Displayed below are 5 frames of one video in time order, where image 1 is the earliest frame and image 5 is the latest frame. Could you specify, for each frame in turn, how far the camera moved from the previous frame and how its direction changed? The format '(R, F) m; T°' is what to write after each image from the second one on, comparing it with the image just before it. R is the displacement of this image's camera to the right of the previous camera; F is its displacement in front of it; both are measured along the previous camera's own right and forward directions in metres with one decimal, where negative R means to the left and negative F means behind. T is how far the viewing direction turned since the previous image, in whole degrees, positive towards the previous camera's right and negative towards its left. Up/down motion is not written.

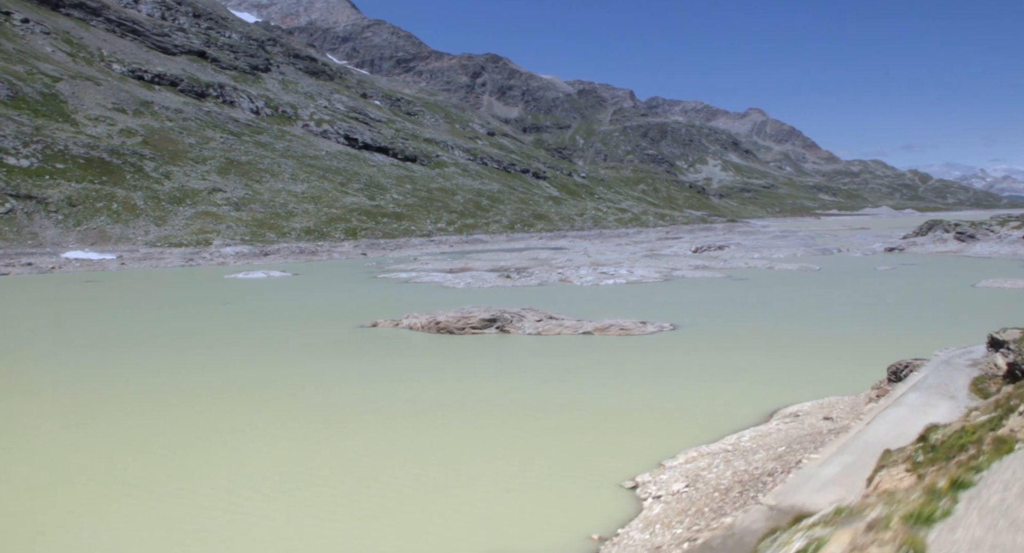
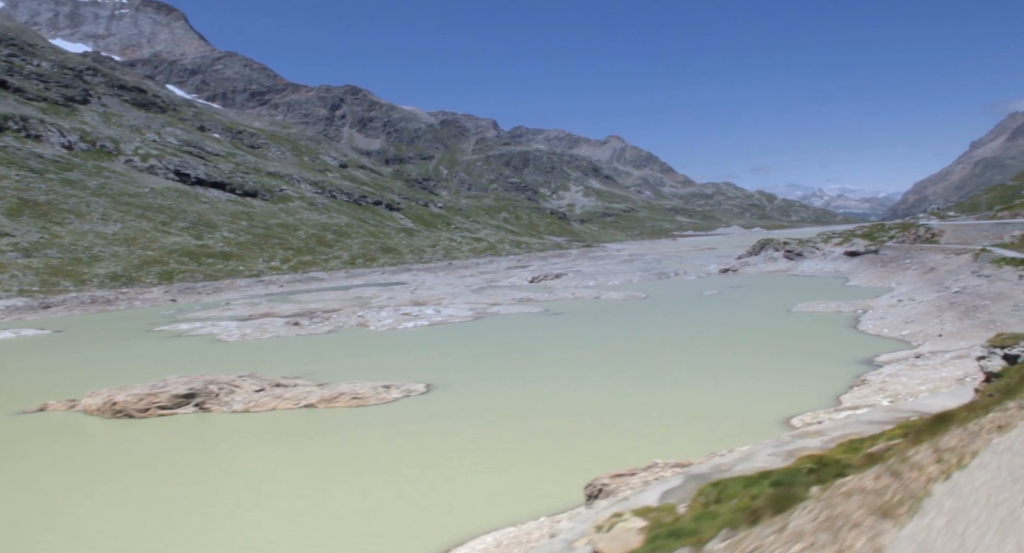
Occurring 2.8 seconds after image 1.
(+7.2, +7.4) m; +10°
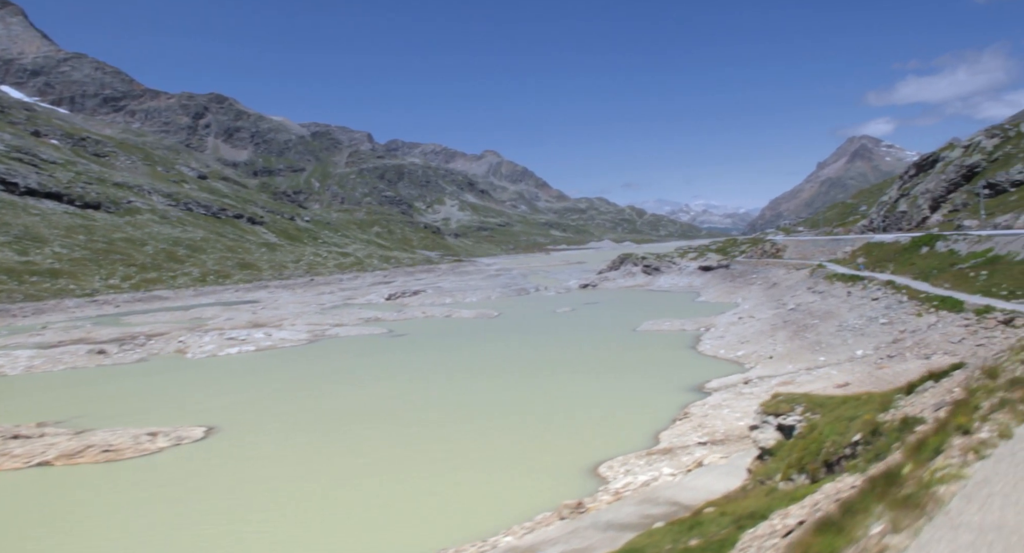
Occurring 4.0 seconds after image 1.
(+3.0, +3.2) m; +9°
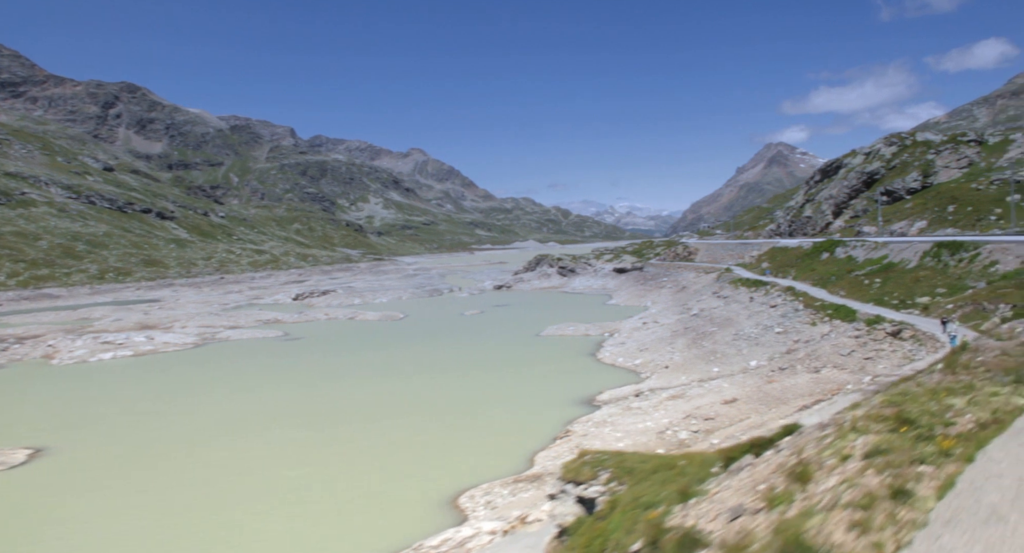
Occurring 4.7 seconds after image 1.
(+1.7, +1.9) m; +6°
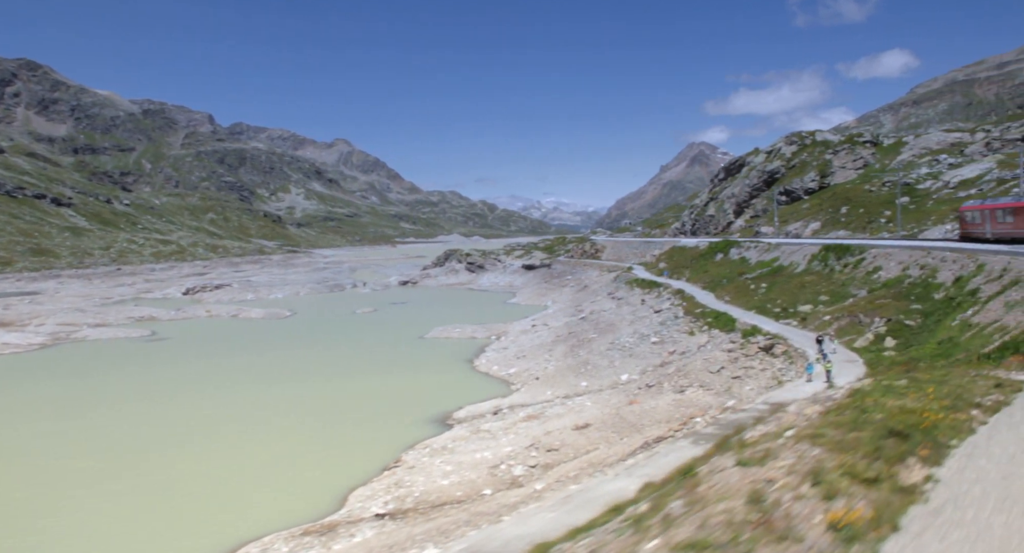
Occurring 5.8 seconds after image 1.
(+2.5, +2.7) m; +6°
